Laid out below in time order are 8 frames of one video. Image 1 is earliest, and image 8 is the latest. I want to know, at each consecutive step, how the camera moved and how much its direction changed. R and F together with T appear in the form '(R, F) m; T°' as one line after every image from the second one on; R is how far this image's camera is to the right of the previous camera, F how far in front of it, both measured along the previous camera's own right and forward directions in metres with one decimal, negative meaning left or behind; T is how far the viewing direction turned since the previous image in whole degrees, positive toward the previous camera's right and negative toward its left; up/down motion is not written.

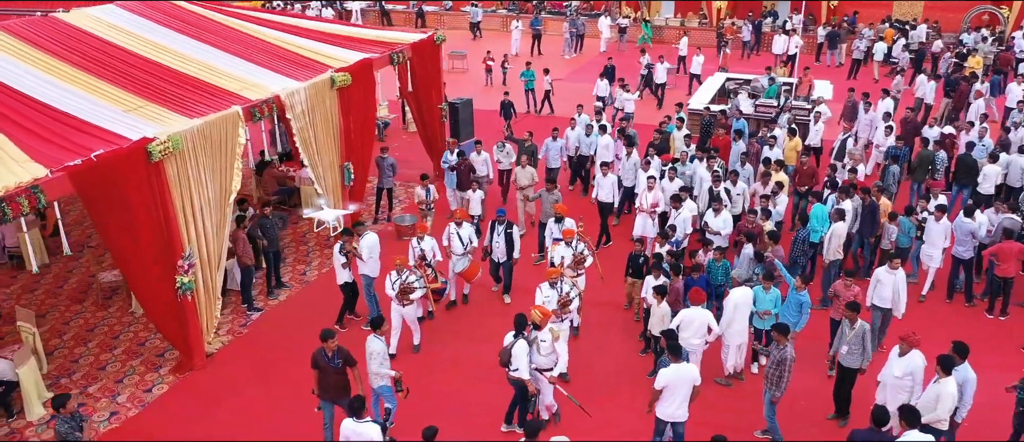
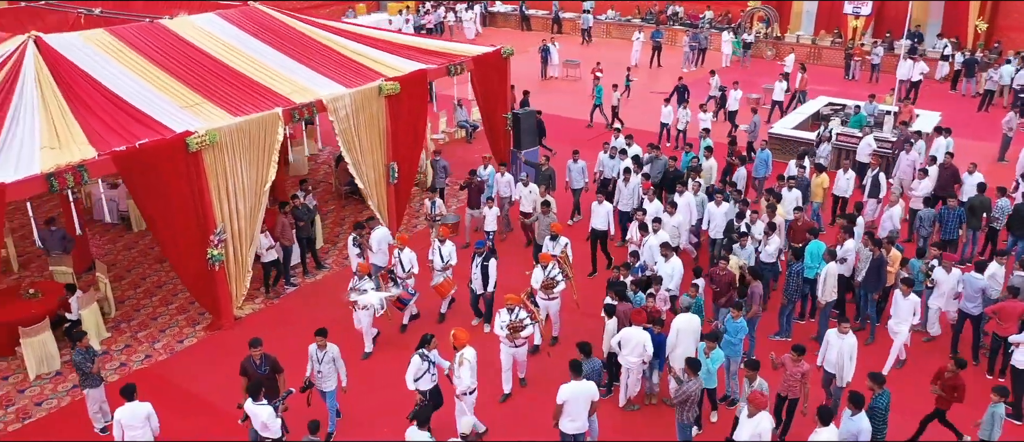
(+1.9, -0.4) m; -12°
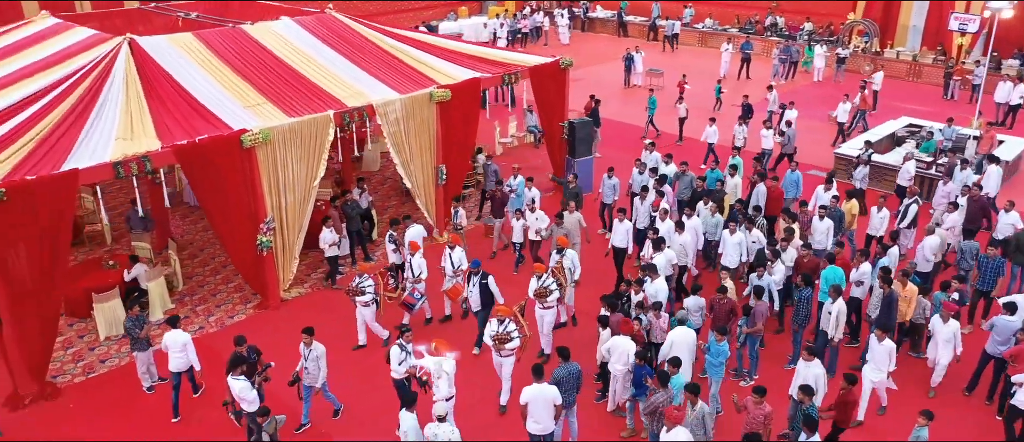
(+1.1, -0.4) m; -8°
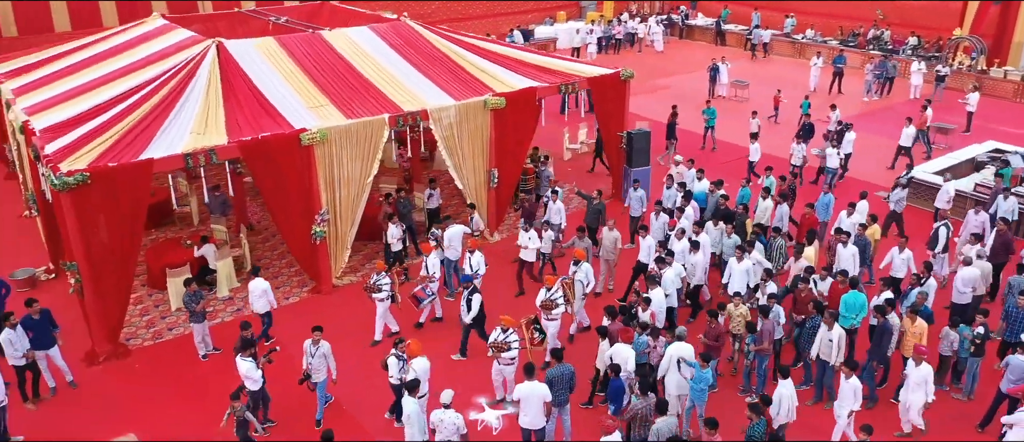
(+1.0, -0.4) m; -8°
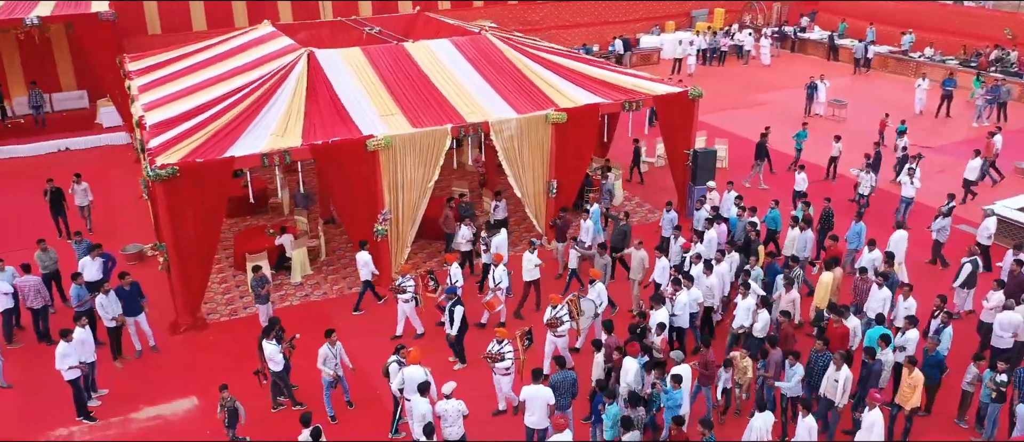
(+1.1, -0.5) m; -9°
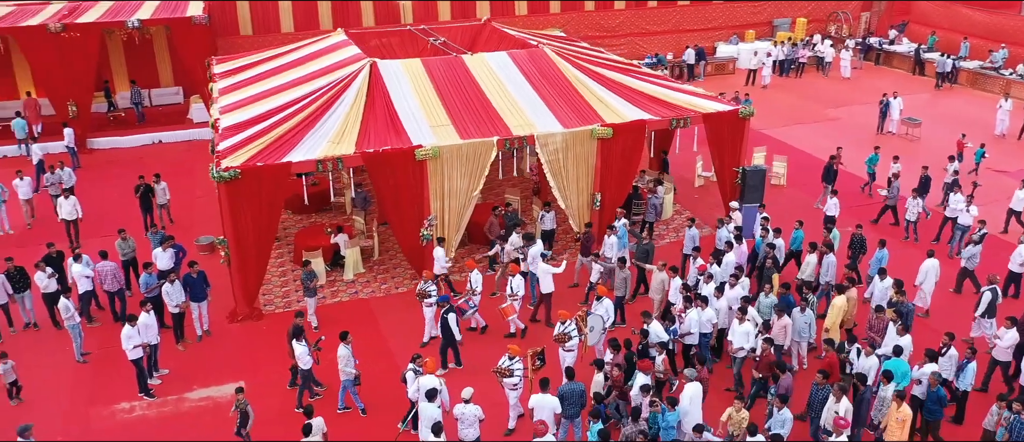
(+0.7, -0.4) m; -6°
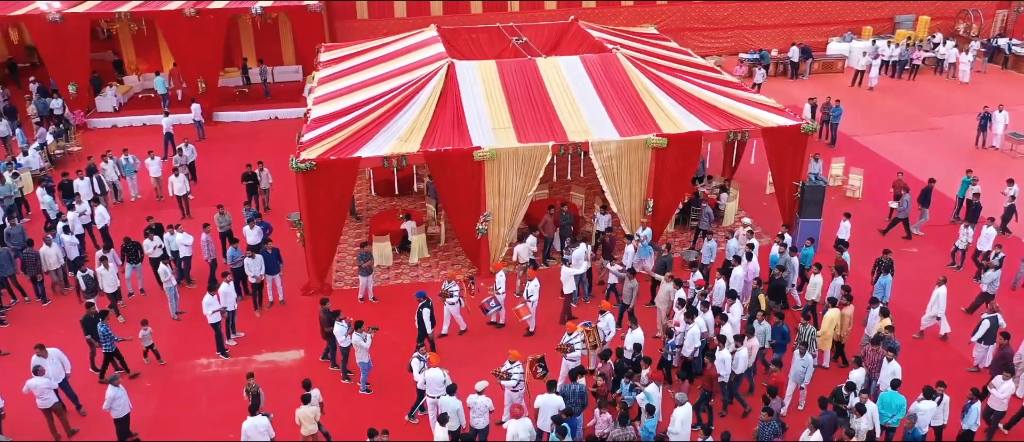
(+1.2, -0.7) m; -9°
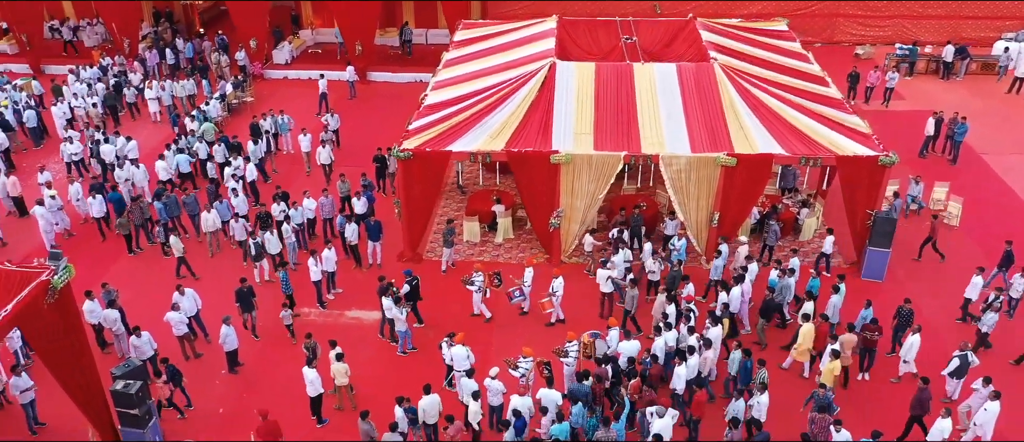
(+1.8, -1.2) m; -12°
